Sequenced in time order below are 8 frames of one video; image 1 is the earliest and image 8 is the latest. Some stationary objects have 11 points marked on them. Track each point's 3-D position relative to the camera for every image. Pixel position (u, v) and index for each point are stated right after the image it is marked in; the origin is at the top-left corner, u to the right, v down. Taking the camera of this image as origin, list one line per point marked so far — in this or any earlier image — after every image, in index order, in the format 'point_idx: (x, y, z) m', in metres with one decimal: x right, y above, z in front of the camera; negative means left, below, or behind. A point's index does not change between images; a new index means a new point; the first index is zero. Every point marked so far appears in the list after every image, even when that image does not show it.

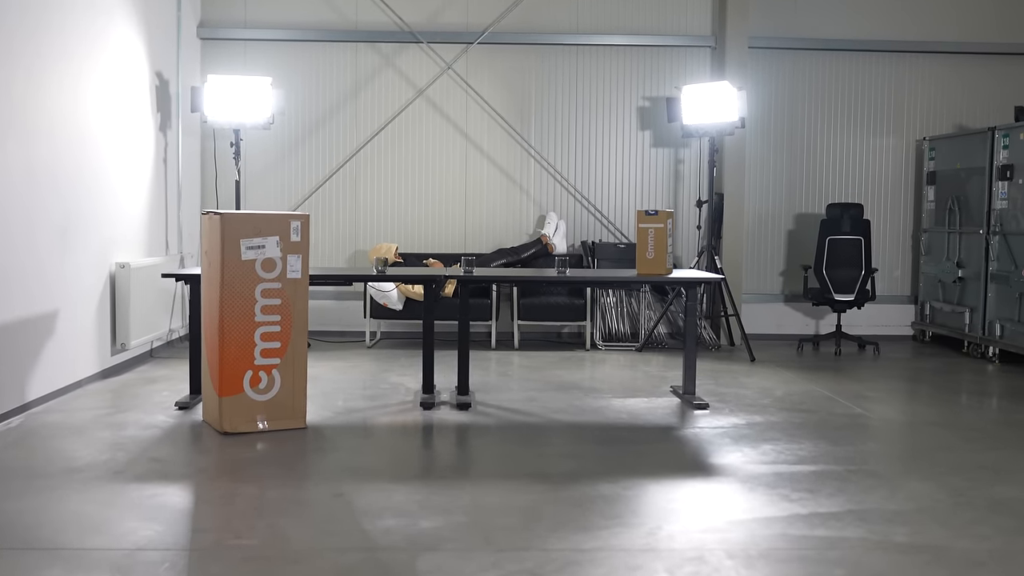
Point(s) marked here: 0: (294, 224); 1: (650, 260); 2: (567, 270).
0: (-1.0, +0.3, +4.8) m
1: (+0.7, +0.1, +5.5) m
2: (+0.3, +0.1, +5.7) m
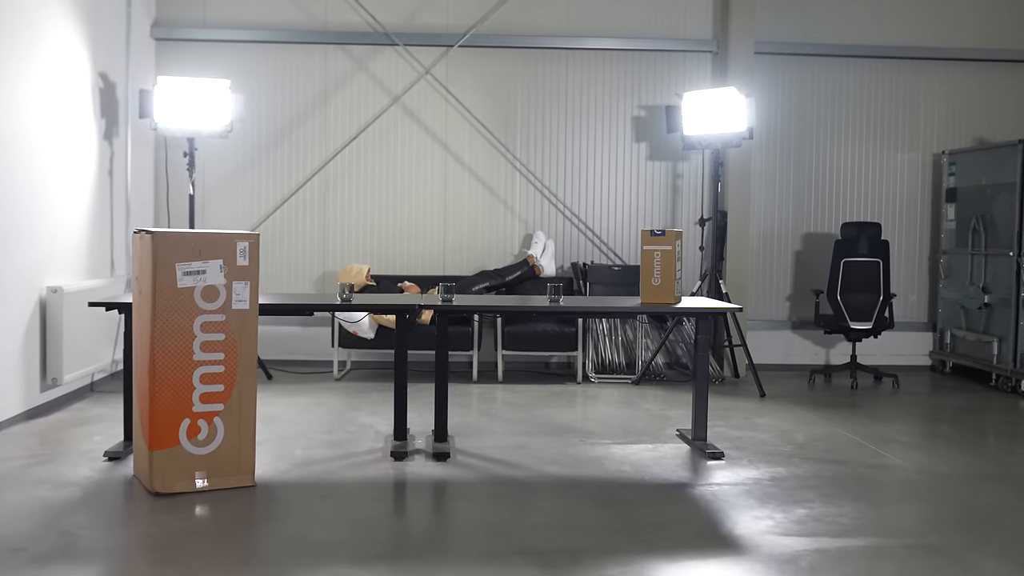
0: (-1.0, +0.2, +4.1) m
1: (+0.6, 0.0, +4.8) m
2: (+0.2, 0.0, +5.0) m
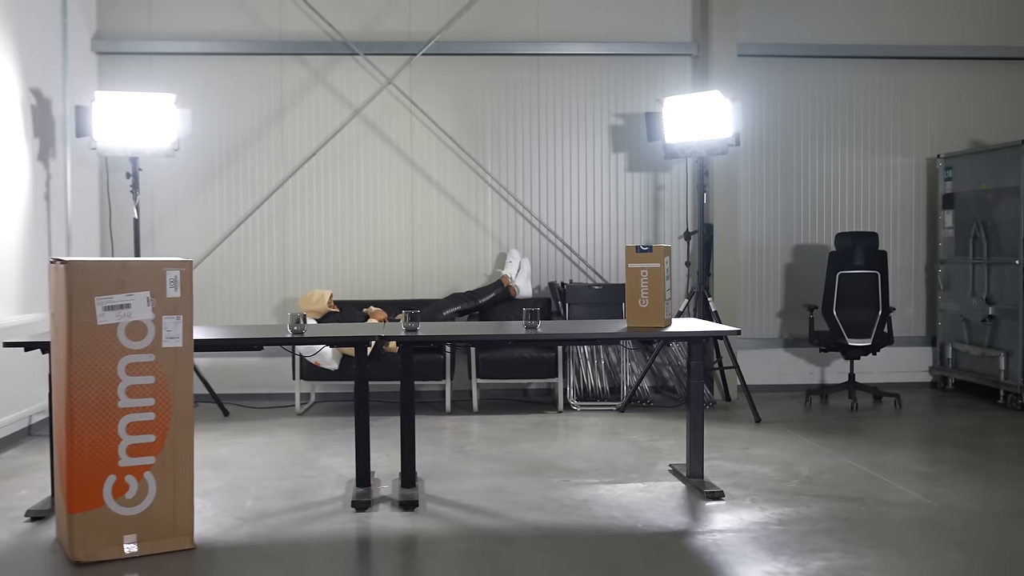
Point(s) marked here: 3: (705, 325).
0: (-1.1, 0.0, +3.6) m
1: (+0.5, -0.1, +4.4) m
2: (+0.1, -0.1, +4.5) m
3: (+0.8, -0.2, +4.7) m
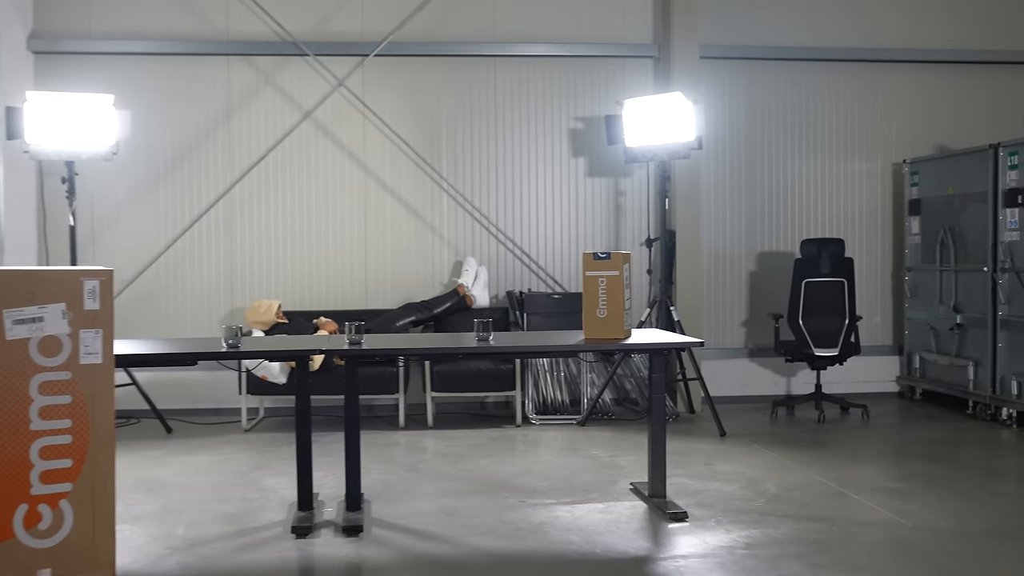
0: (-1.3, 0.0, +3.3) m
1: (+0.3, -0.1, +4.1) m
2: (-0.1, -0.2, +4.2) m
3: (+0.6, -0.2, +4.5) m
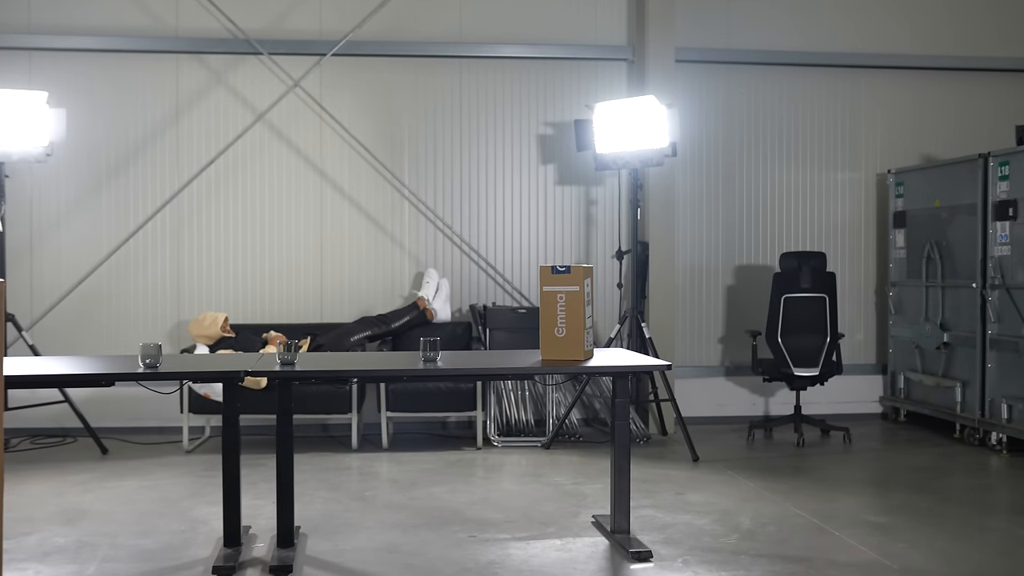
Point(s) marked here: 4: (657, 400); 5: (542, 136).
0: (-1.5, 0.0, +2.9) m
1: (+0.2, -0.2, +3.8) m
2: (-0.3, -0.2, +3.9) m
3: (+0.5, -0.3, +4.1) m
4: (+0.8, -0.6, +5.9) m
5: (+0.2, +0.9, +6.7) m
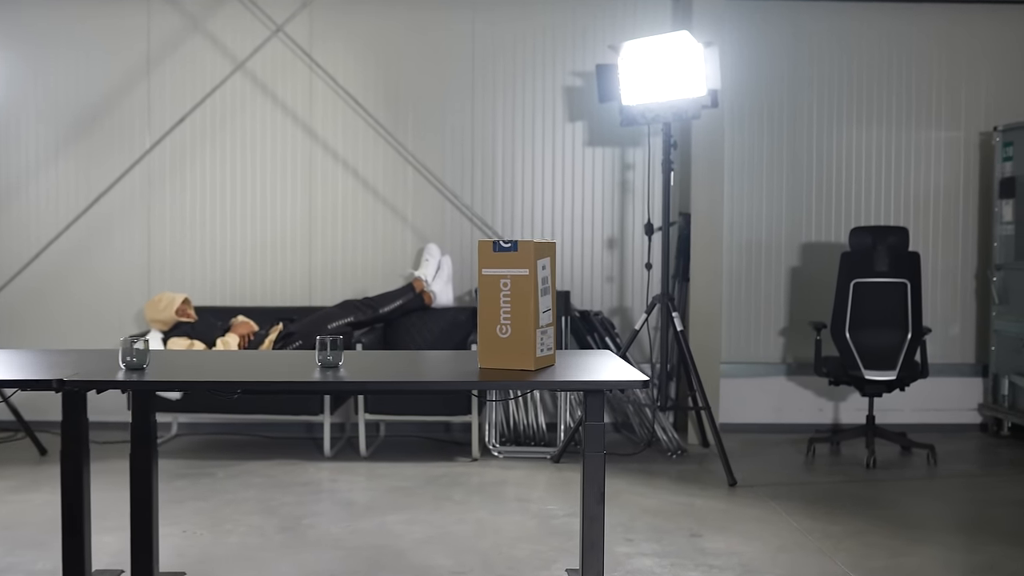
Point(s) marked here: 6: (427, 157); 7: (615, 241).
0: (-1.7, 0.0, +2.1) m
1: (0.0, -0.1, +2.8) m
2: (-0.4, -0.2, +2.9) m
3: (+0.3, -0.2, +3.1) m
4: (+0.8, -0.5, +4.8) m
5: (+0.3, +1.1, +5.7) m
6: (-0.5, +0.7, +5.7) m
7: (+0.5, +0.3, +5.7) m
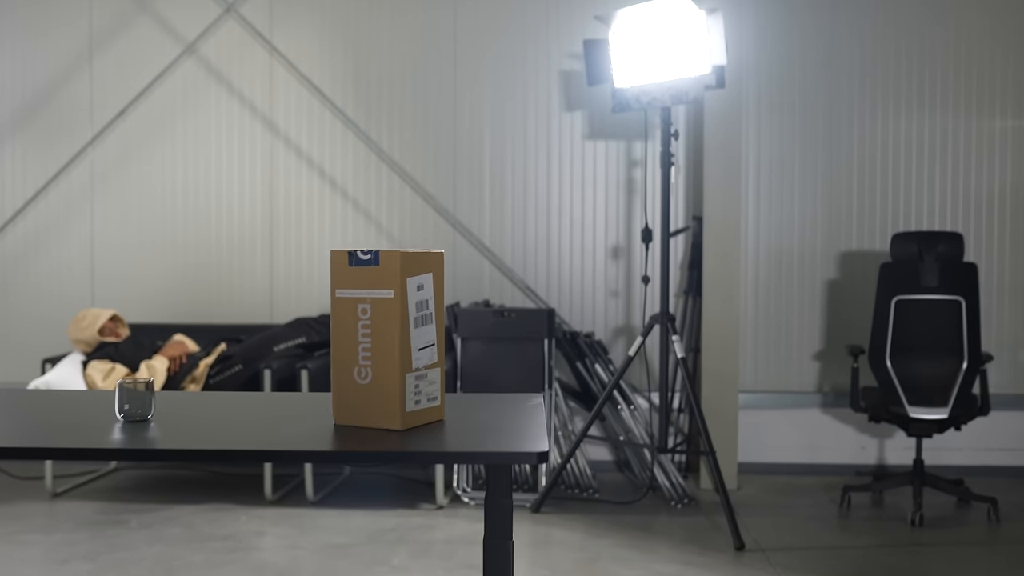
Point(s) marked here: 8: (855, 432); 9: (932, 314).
0: (-2.0, 0.0, +1.4) m
1: (-0.3, -0.2, +2.0) m
2: (-0.7, -0.2, +2.2) m
3: (+0.1, -0.3, +2.3) m
4: (+0.7, -0.6, +4.0) m
5: (+0.3, +1.0, +4.9) m
6: (-0.5, +0.6, +5.0) m
7: (+0.5, +0.2, +4.9) m
8: (+1.5, -0.6, +4.7) m
9: (+1.6, -0.1, +4.0) m
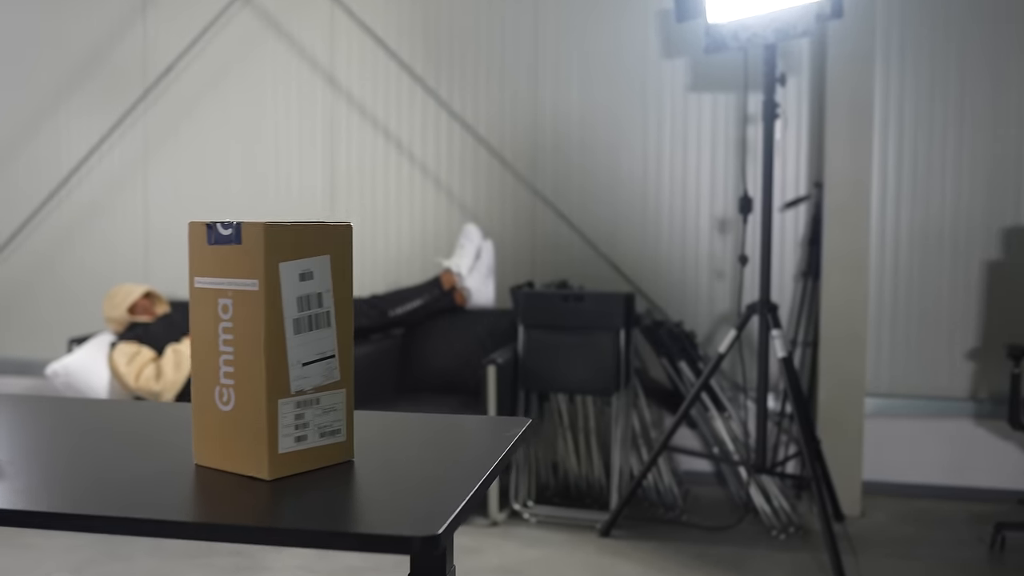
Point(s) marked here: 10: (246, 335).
0: (-2.2, 0.0, +1.1) m
1: (-0.4, -0.2, +1.4) m
2: (-0.7, -0.2, +1.7) m
3: (0.0, -0.2, +1.7) m
4: (+0.9, -0.5, +3.2) m
5: (+0.6, +1.1, +4.2) m
6: (-0.1, +0.7, +4.4) m
7: (+0.8, +0.3, +4.1) m
8: (+1.8, -0.6, +3.8) m
9: (+1.7, -0.1, +3.1) m
10: (-0.3, -0.1, +1.4) m
